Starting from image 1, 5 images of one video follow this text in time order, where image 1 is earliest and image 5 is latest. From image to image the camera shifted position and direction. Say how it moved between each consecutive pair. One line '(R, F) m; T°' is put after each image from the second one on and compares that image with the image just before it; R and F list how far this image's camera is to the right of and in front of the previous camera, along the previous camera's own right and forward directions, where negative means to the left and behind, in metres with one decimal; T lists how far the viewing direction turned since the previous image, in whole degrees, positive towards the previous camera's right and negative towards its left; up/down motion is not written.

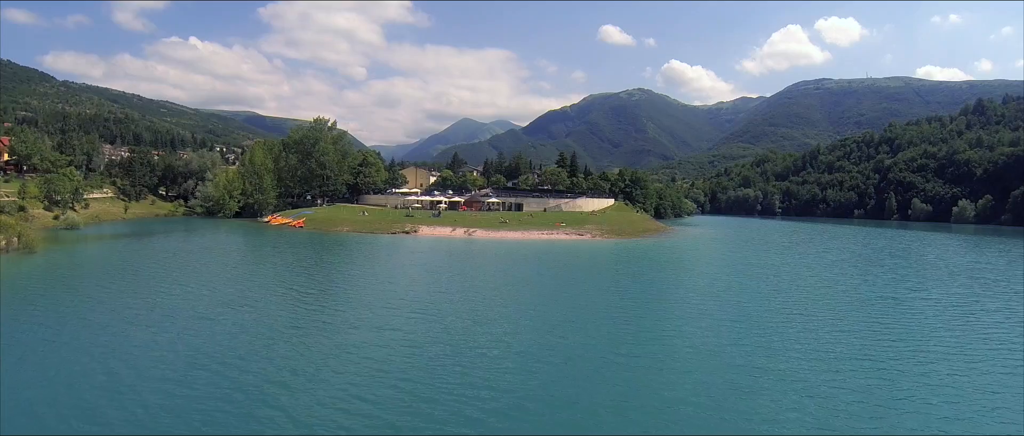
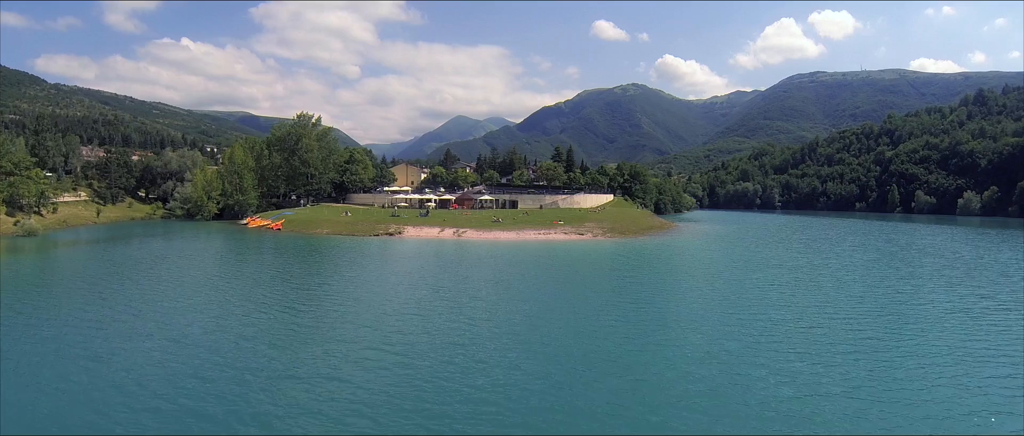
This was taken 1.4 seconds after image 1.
(+0.1, +3.5) m; 0°
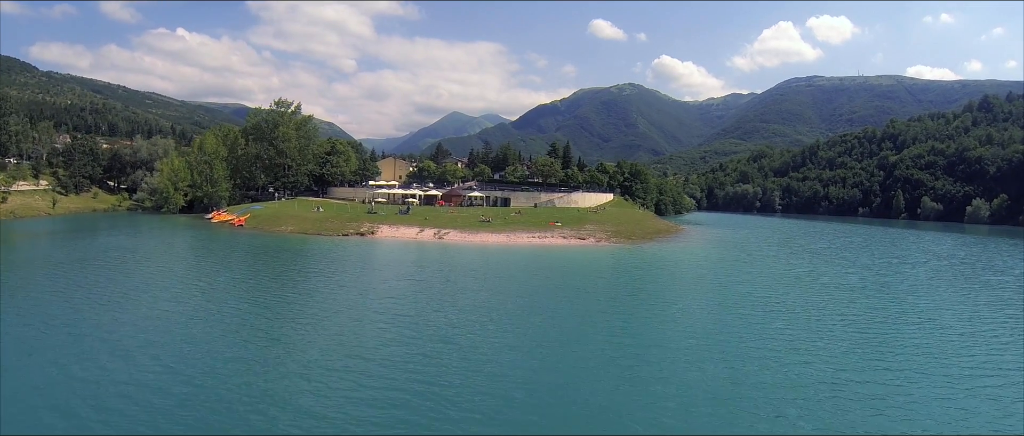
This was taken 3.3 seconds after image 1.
(+0.2, +5.1) m; +1°
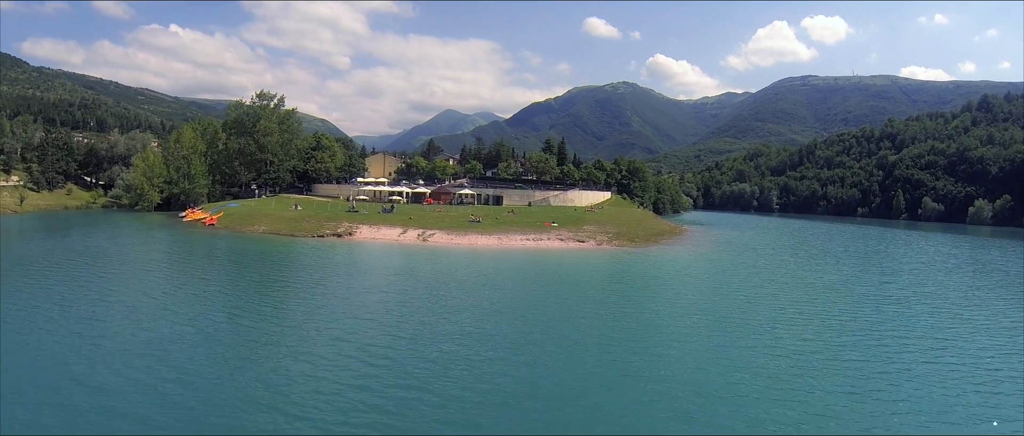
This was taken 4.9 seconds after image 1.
(+0.1, +3.1) m; +1°
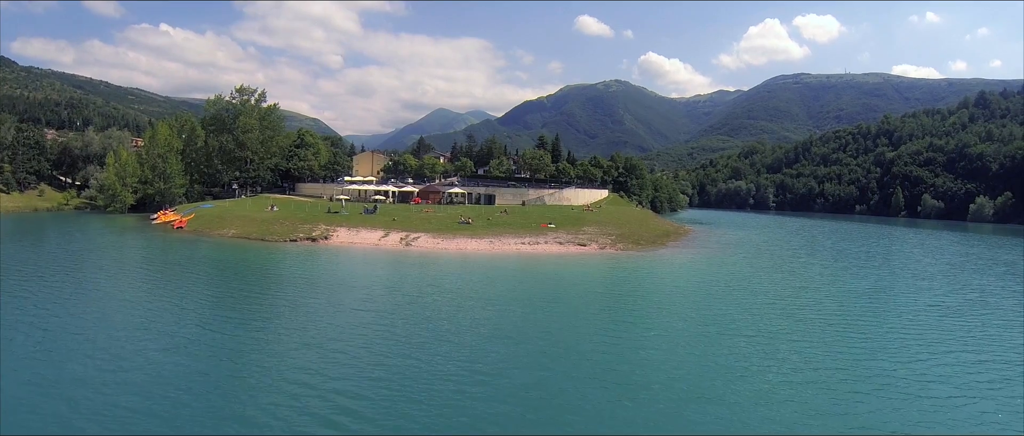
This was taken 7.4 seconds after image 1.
(0.0, +2.9) m; +1°
